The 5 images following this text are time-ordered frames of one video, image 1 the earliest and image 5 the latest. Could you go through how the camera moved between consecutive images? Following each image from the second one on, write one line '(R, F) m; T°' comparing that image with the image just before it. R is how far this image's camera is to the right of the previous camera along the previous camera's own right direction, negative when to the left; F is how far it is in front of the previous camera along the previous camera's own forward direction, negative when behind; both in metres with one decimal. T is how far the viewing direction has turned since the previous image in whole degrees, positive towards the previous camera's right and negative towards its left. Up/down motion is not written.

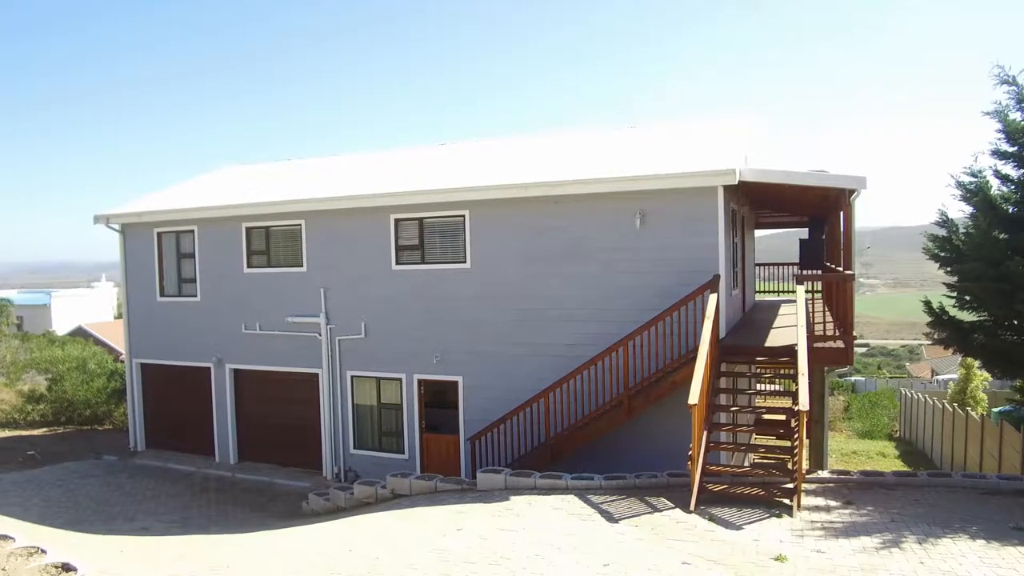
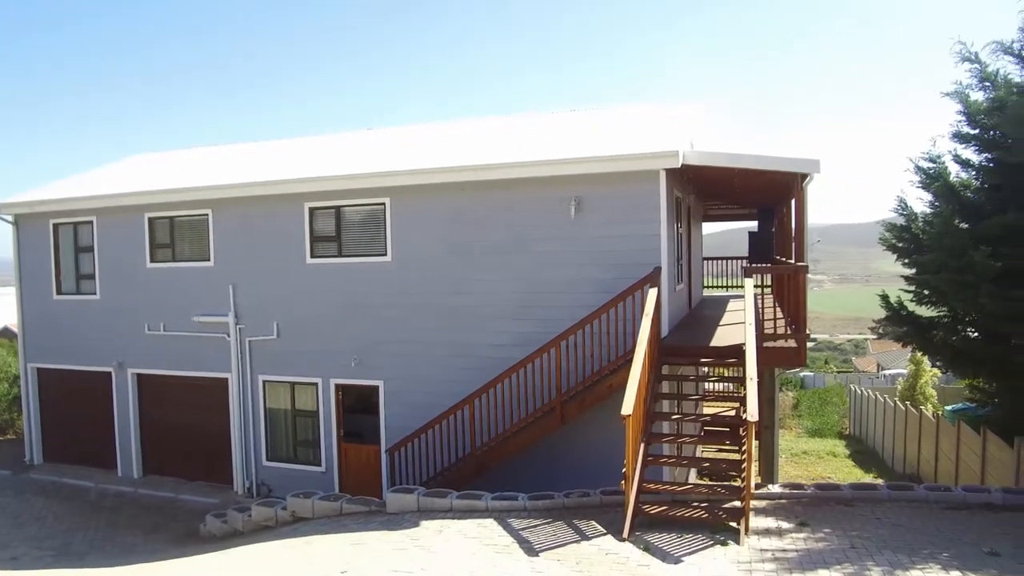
(+0.4, +1.0) m; +3°
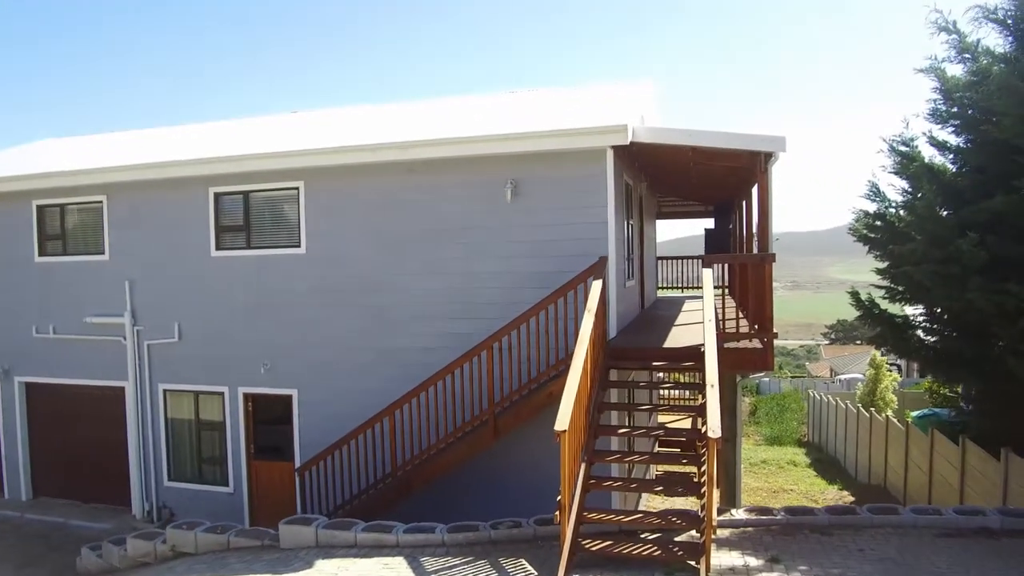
(+0.3, +1.1) m; +3°
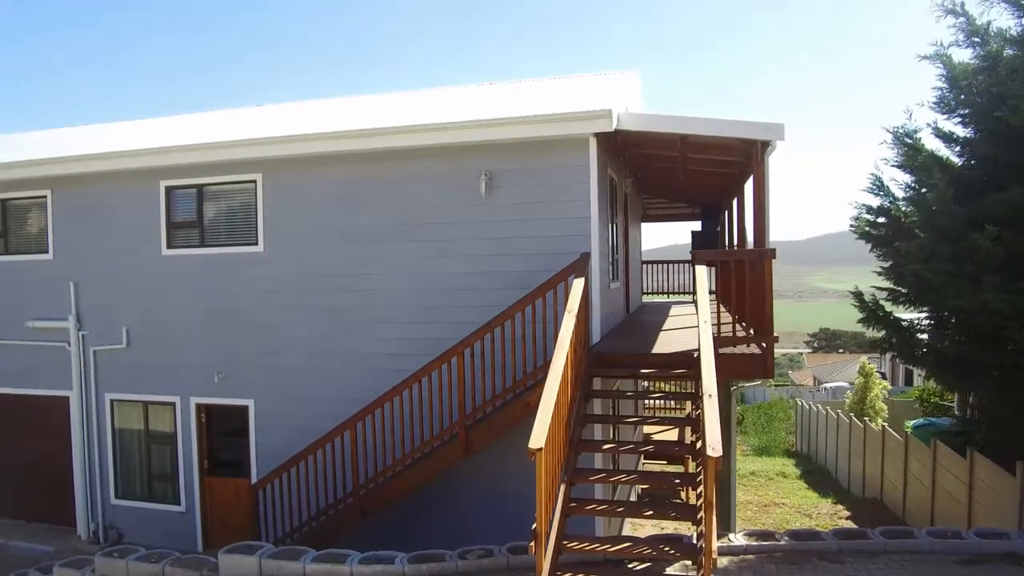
(+0.1, +0.7) m; +1°
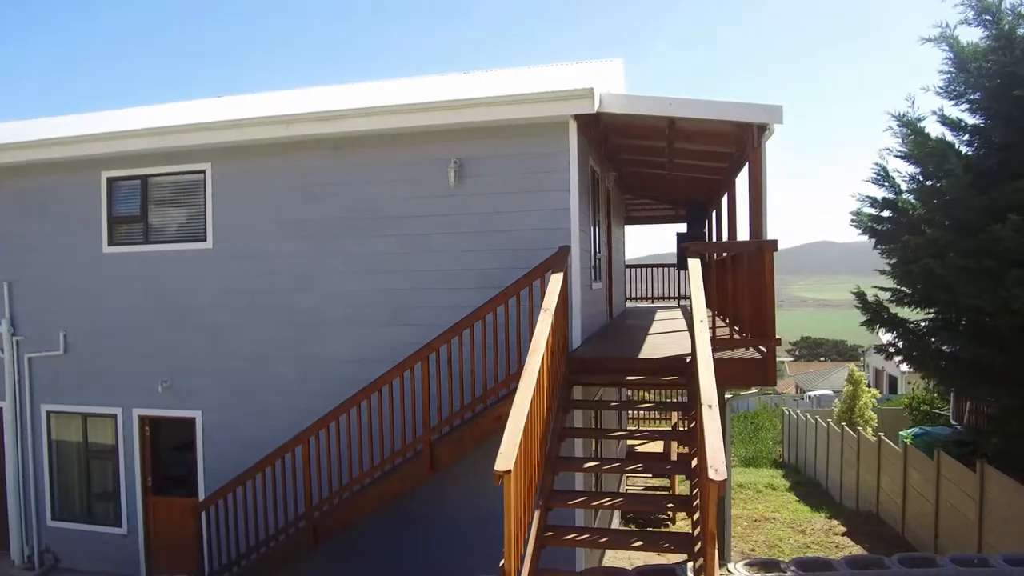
(+0.1, +0.7) m; +1°
